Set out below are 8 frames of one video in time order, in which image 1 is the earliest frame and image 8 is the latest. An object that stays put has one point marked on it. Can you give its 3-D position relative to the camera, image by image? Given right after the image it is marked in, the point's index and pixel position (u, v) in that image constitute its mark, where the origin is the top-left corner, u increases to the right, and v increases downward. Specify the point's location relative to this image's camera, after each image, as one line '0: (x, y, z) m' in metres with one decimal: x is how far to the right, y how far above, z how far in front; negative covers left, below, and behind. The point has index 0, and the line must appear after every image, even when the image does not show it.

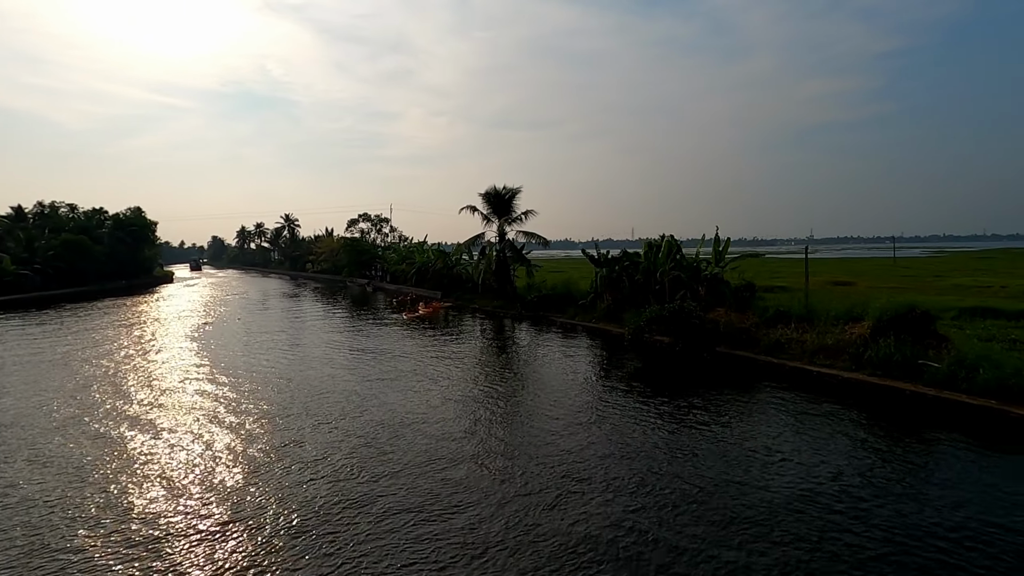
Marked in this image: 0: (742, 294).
0: (+7.1, -0.2, +16.4) m
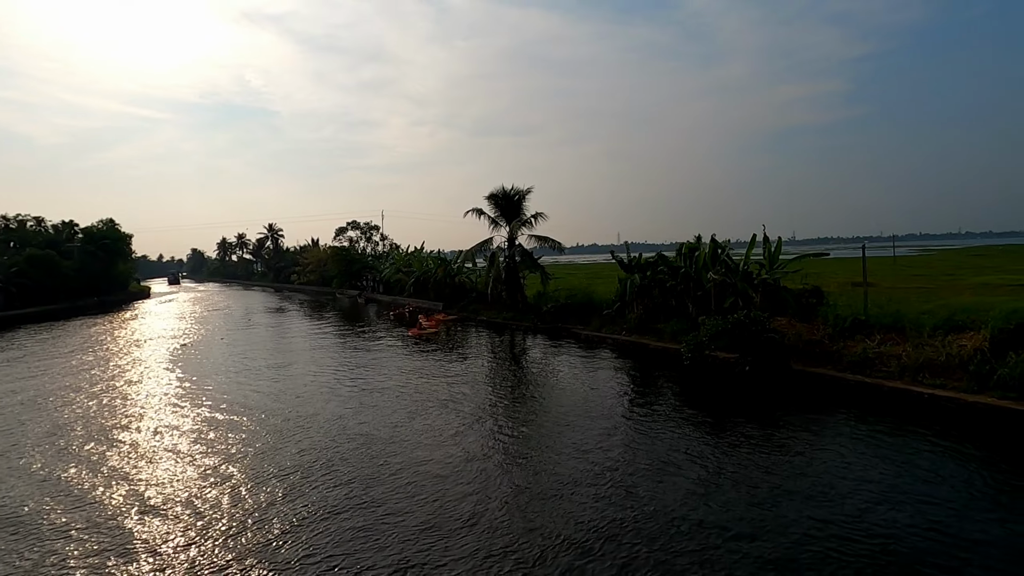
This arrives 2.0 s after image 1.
0: (+7.9, -0.3, +14.3) m
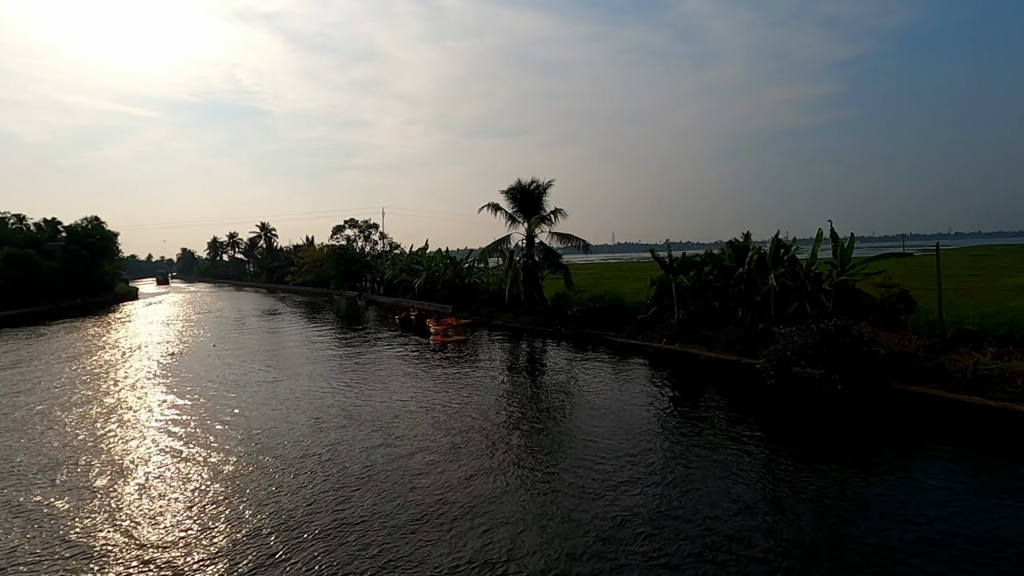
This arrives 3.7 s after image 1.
0: (+8.8, -0.4, +12.5) m
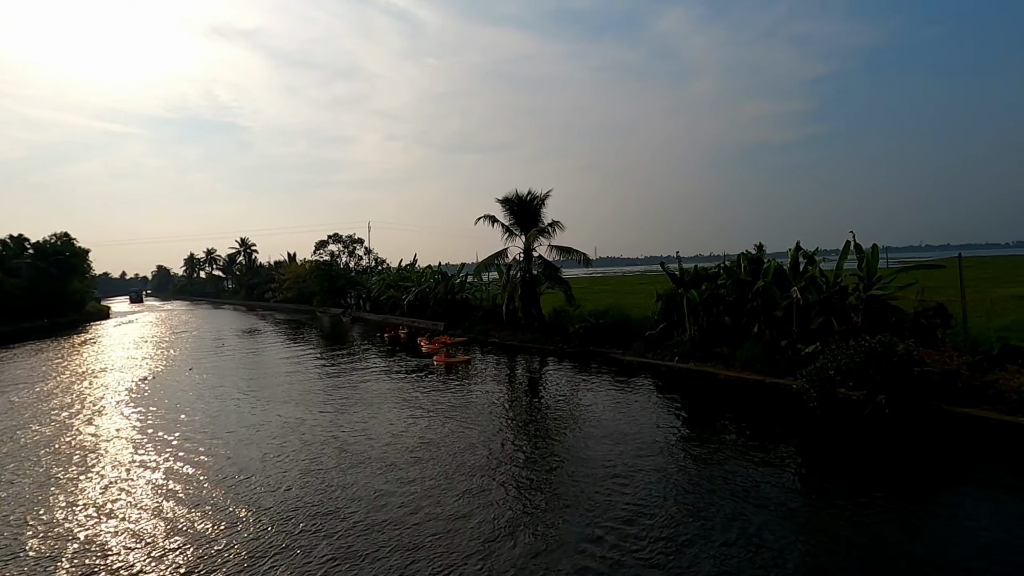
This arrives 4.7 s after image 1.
0: (+9.0, -0.7, +11.8) m
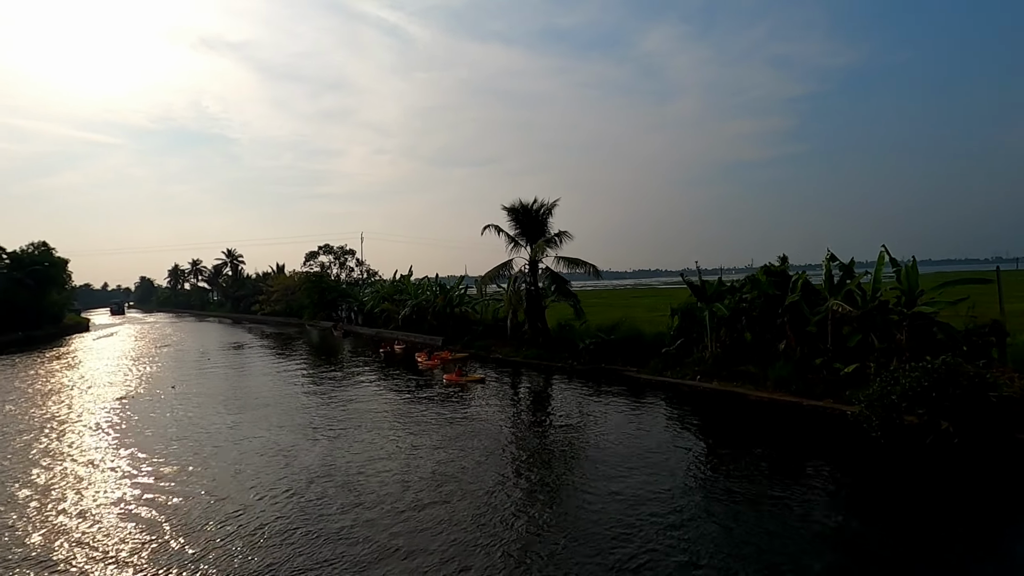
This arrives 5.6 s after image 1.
0: (+9.4, -1.0, +10.9) m
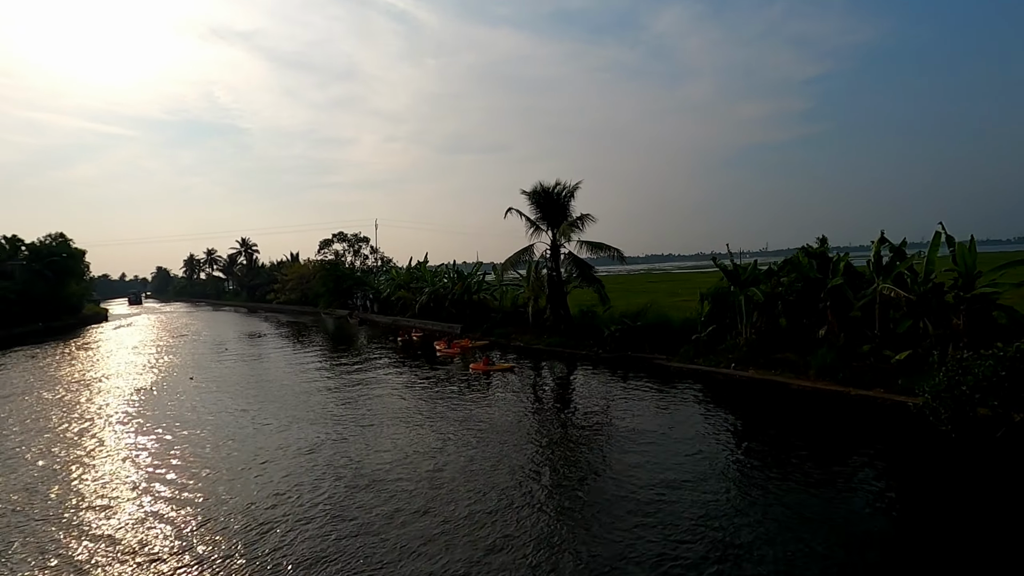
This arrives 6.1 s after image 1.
0: (+10.0, -0.7, +10.1) m
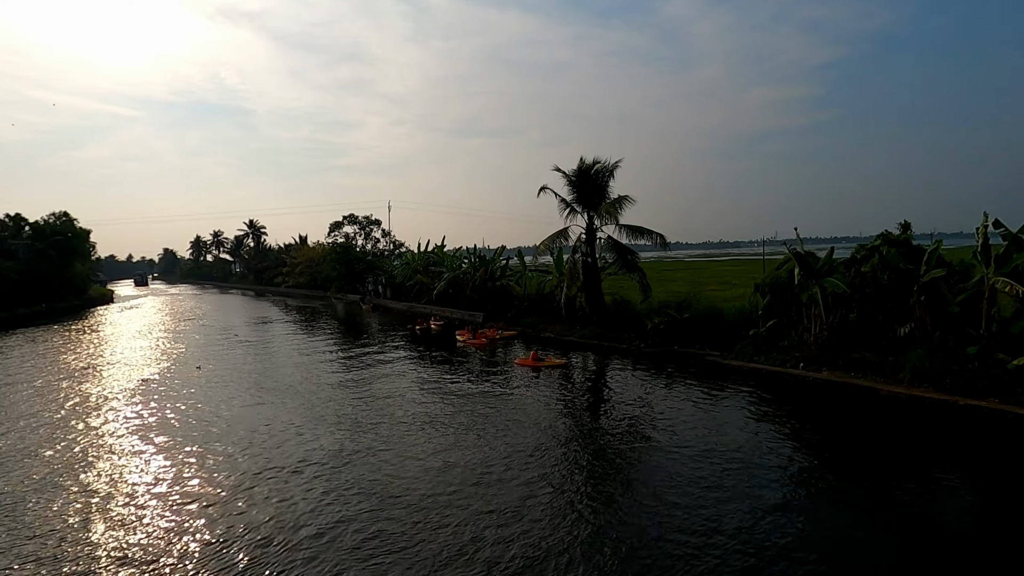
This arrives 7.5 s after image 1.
0: (+10.9, -0.6, +8.5) m
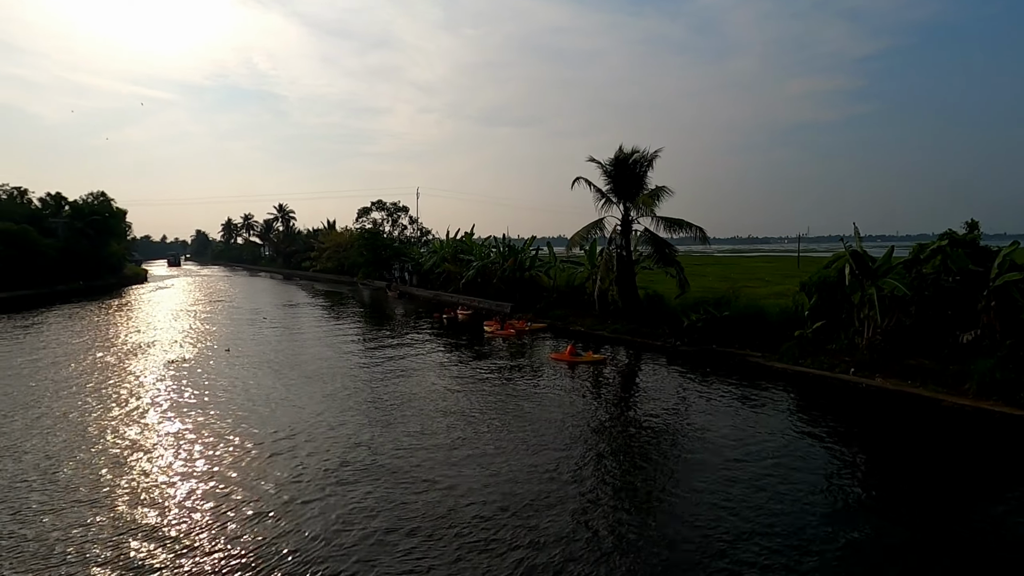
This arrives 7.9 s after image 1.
0: (+11.5, -0.8, +7.6) m
